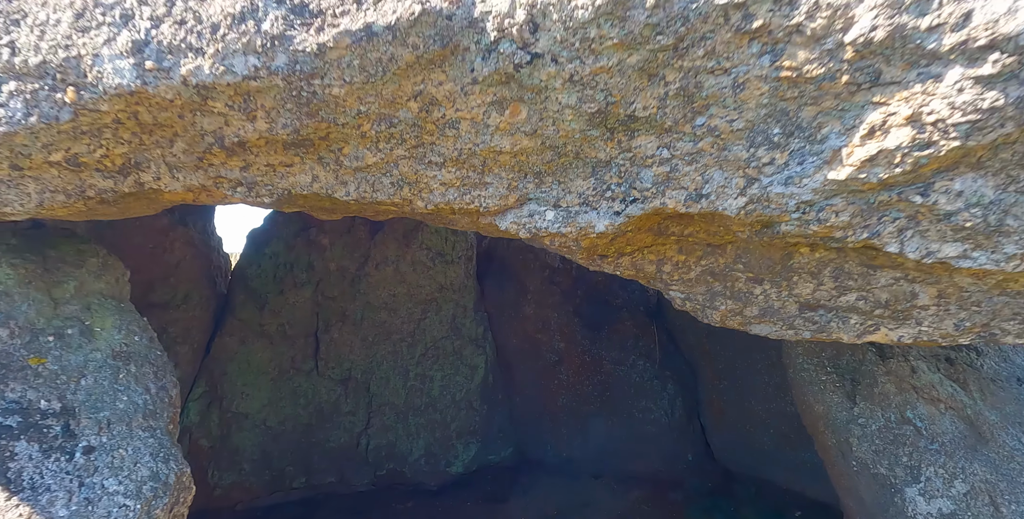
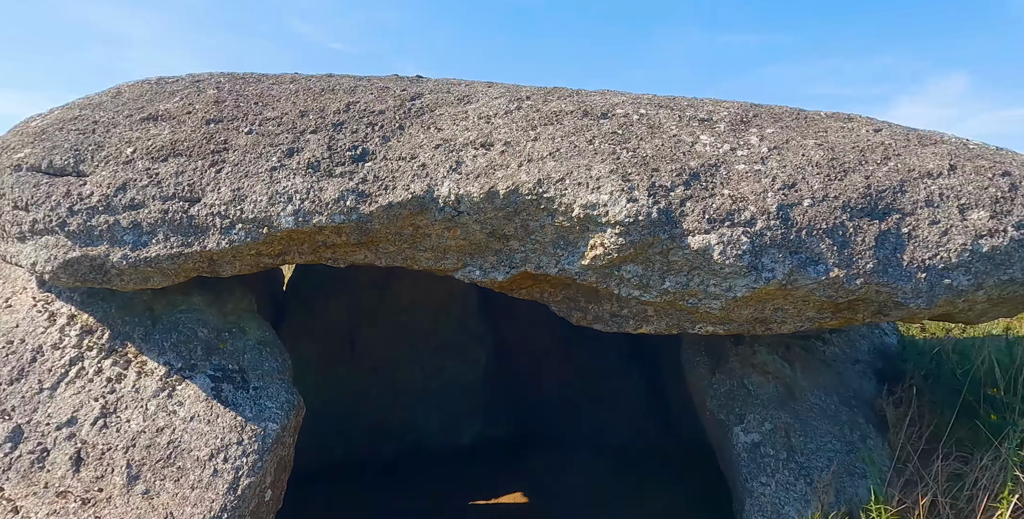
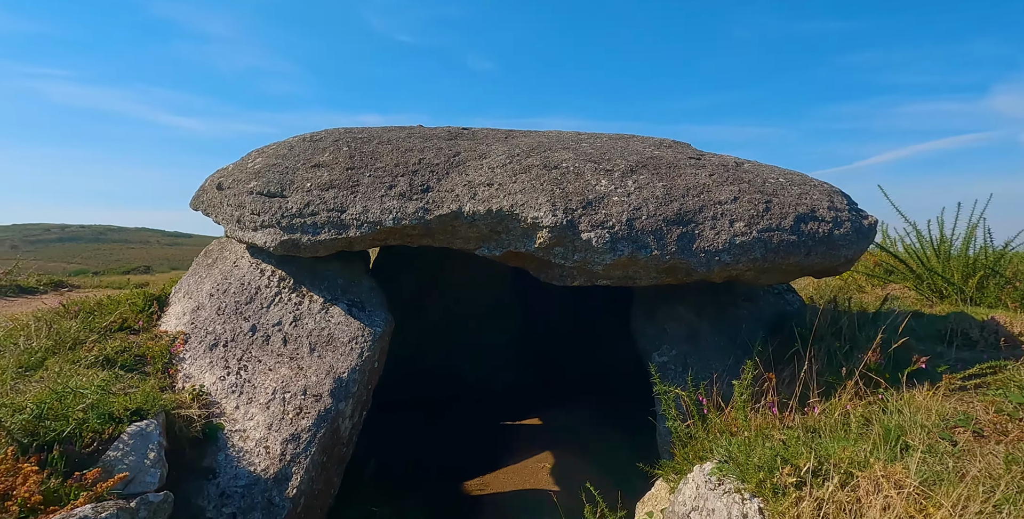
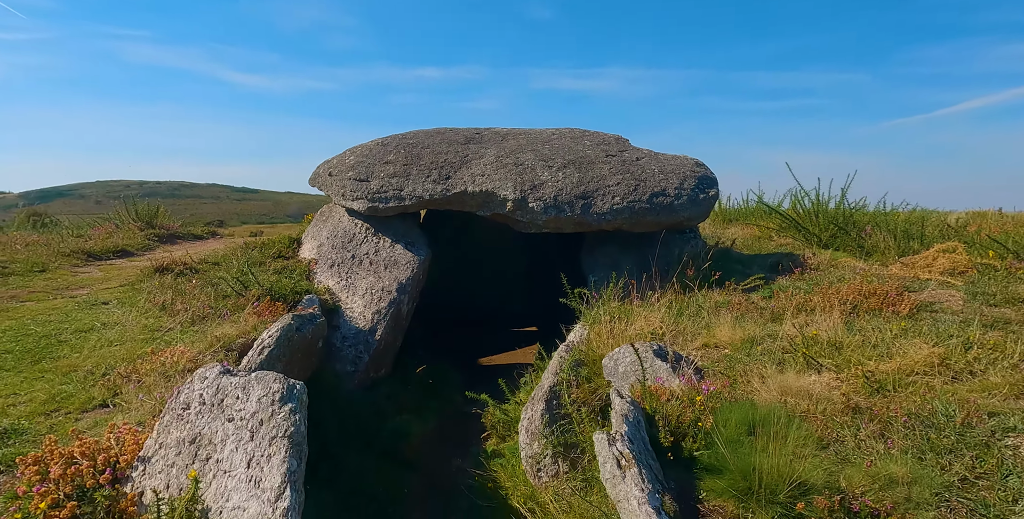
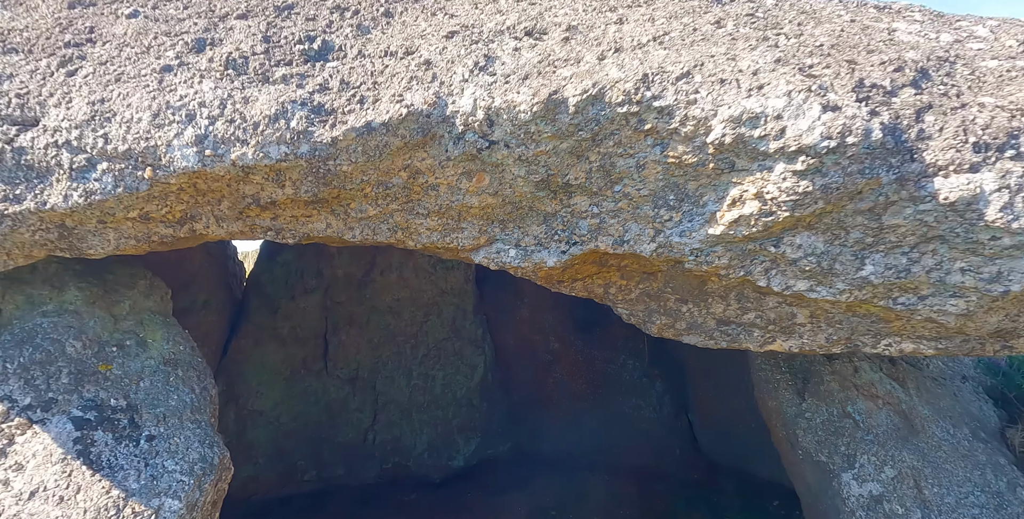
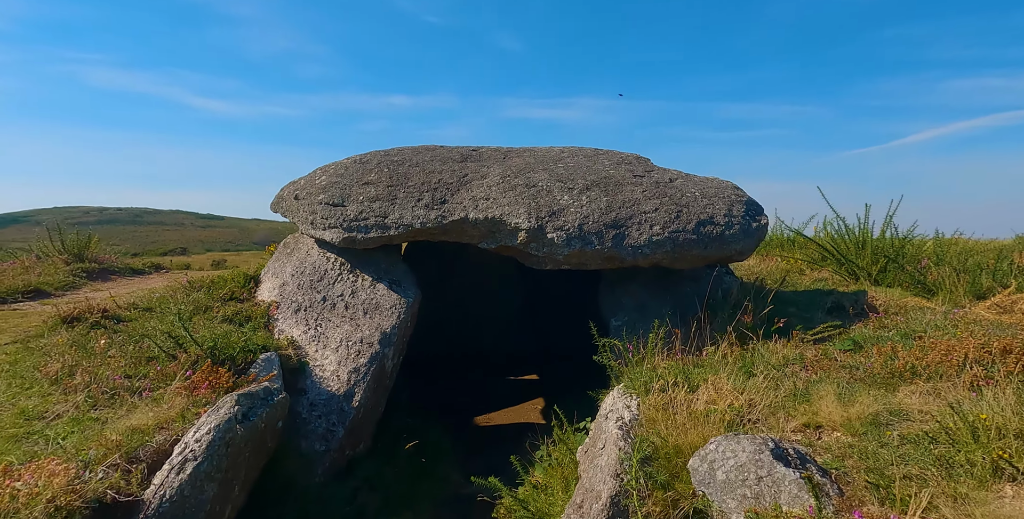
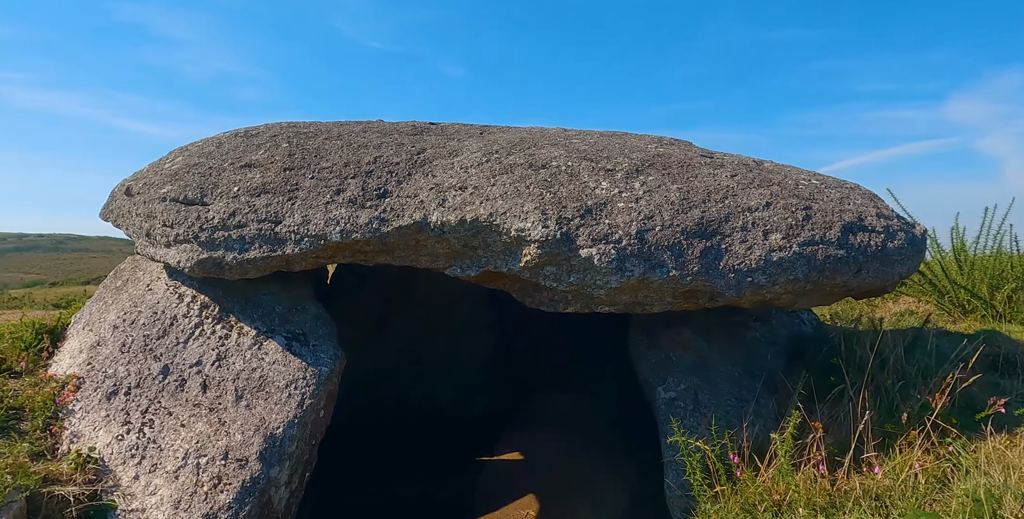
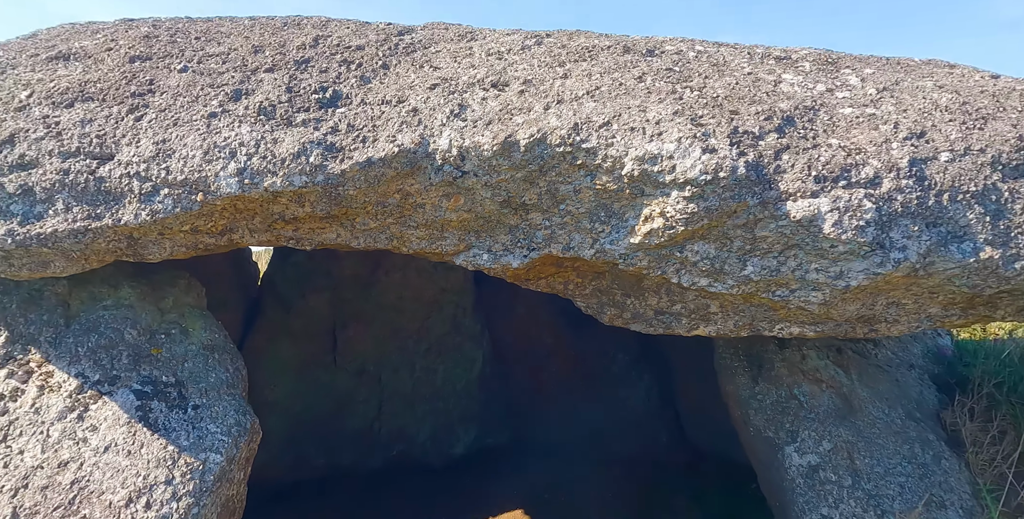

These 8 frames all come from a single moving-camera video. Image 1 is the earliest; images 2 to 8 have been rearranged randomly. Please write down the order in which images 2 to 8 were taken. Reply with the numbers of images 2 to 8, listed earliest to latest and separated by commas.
5, 8, 2, 7, 3, 6, 4
